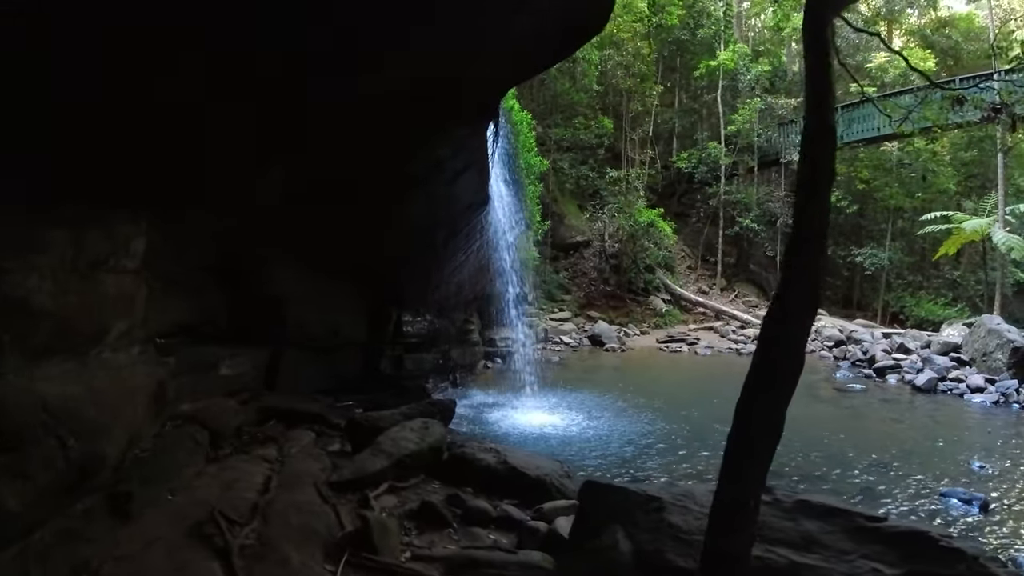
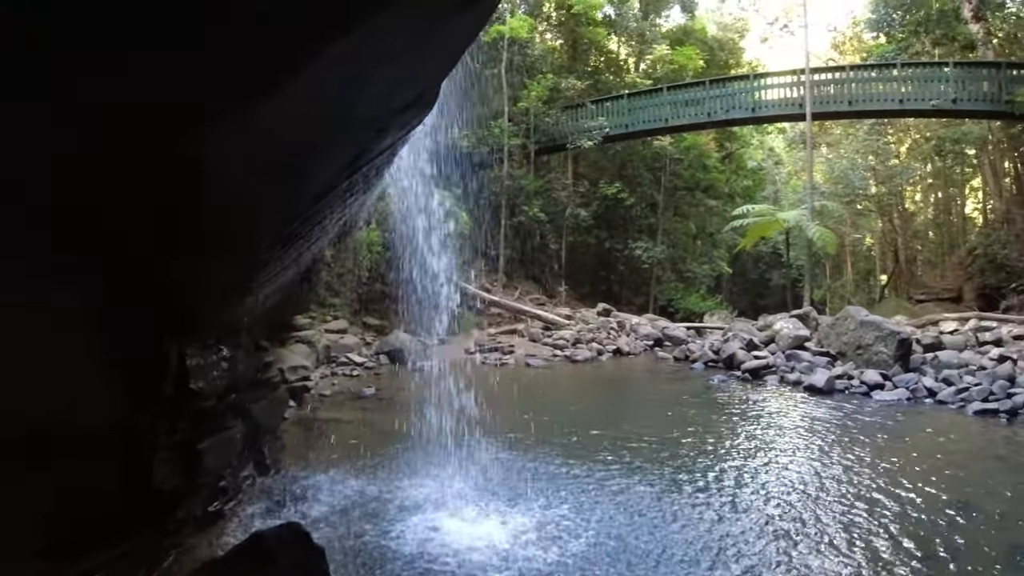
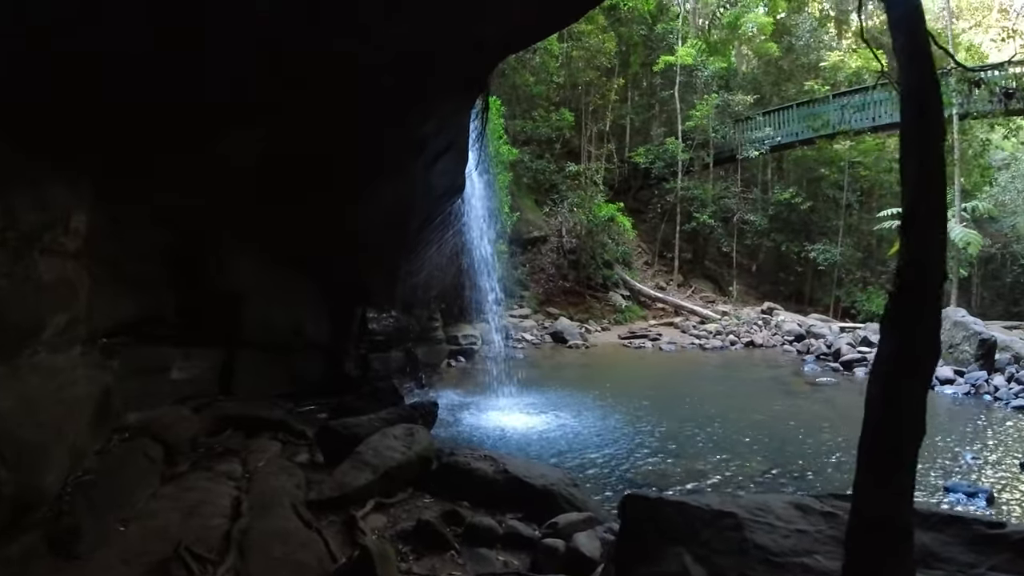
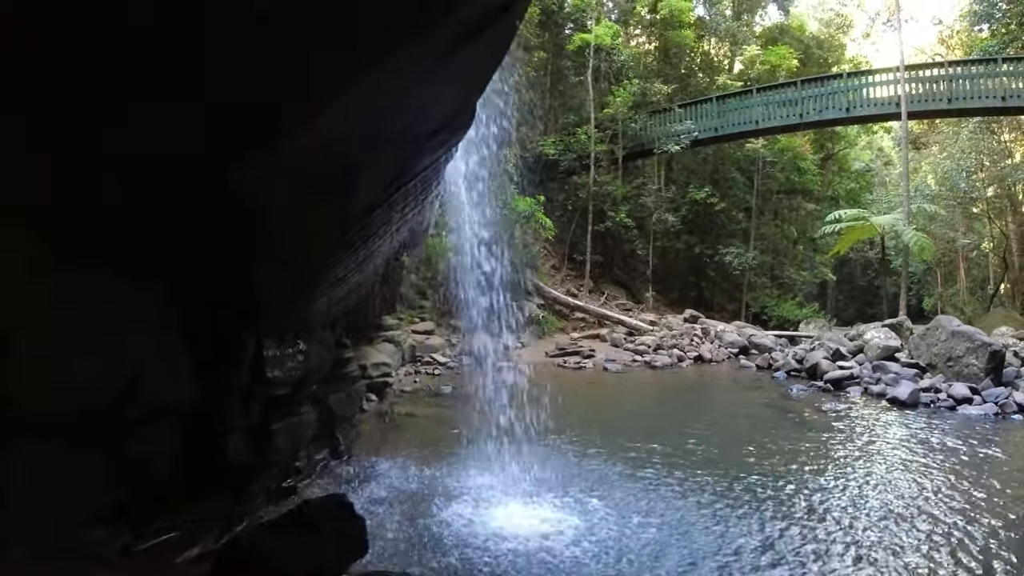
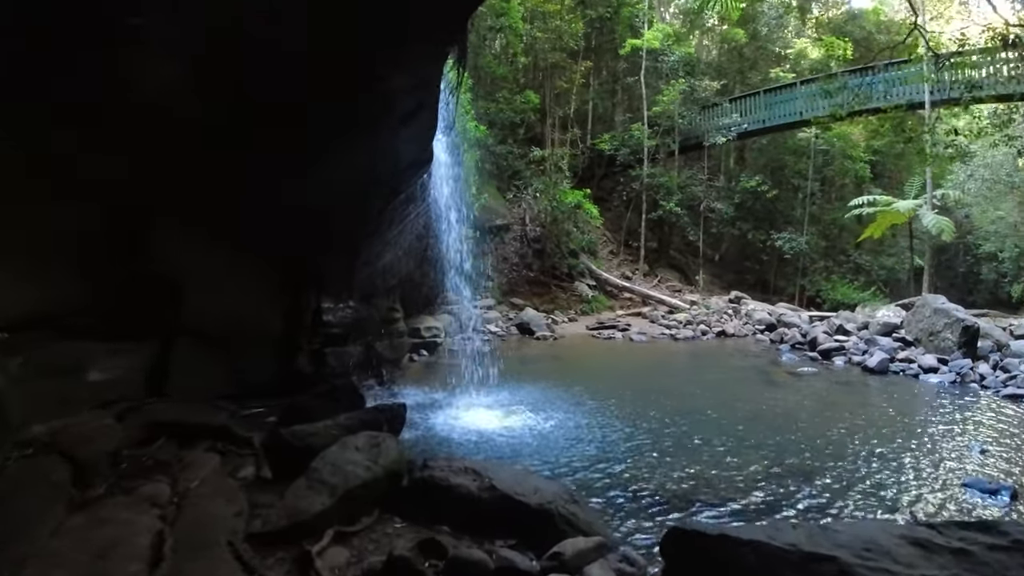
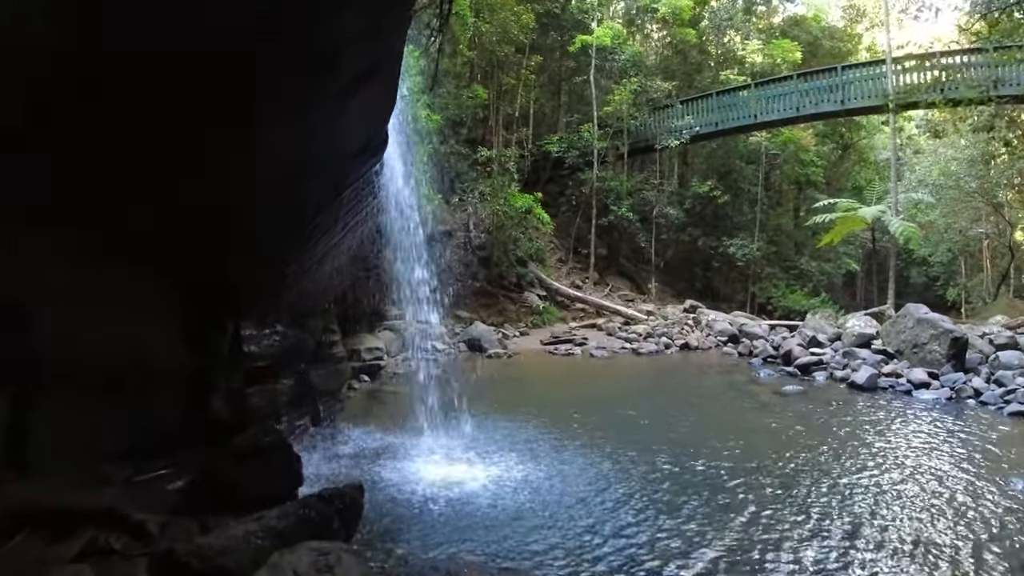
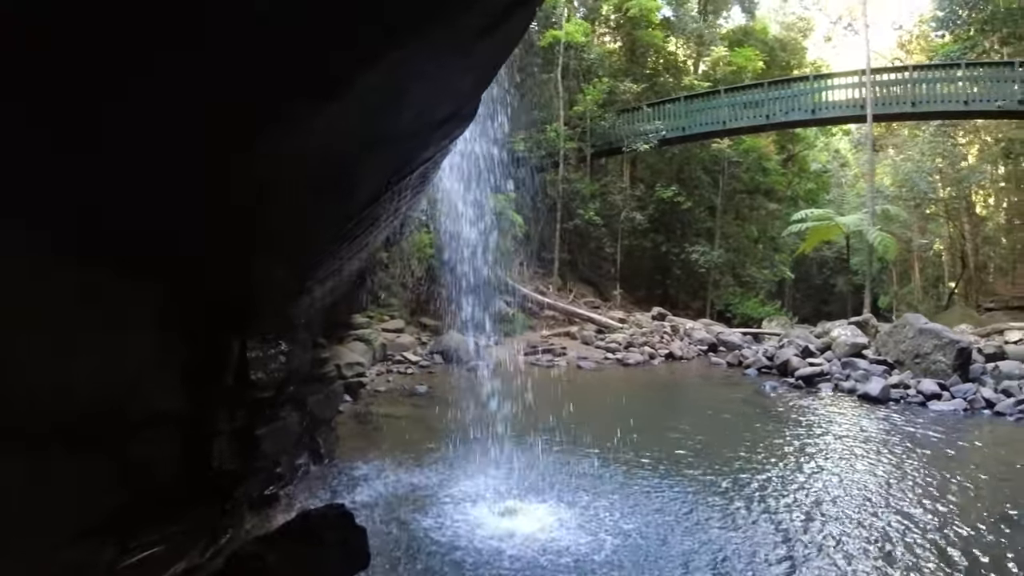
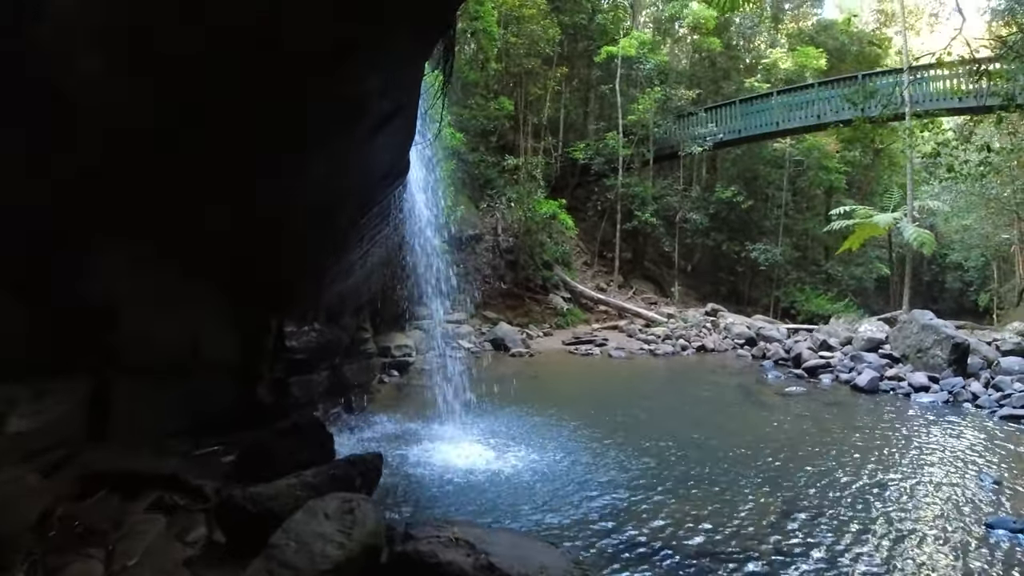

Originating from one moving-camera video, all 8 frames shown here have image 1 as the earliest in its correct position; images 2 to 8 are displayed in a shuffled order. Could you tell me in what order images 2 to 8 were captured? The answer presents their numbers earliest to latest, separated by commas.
3, 5, 8, 6, 4, 7, 2
